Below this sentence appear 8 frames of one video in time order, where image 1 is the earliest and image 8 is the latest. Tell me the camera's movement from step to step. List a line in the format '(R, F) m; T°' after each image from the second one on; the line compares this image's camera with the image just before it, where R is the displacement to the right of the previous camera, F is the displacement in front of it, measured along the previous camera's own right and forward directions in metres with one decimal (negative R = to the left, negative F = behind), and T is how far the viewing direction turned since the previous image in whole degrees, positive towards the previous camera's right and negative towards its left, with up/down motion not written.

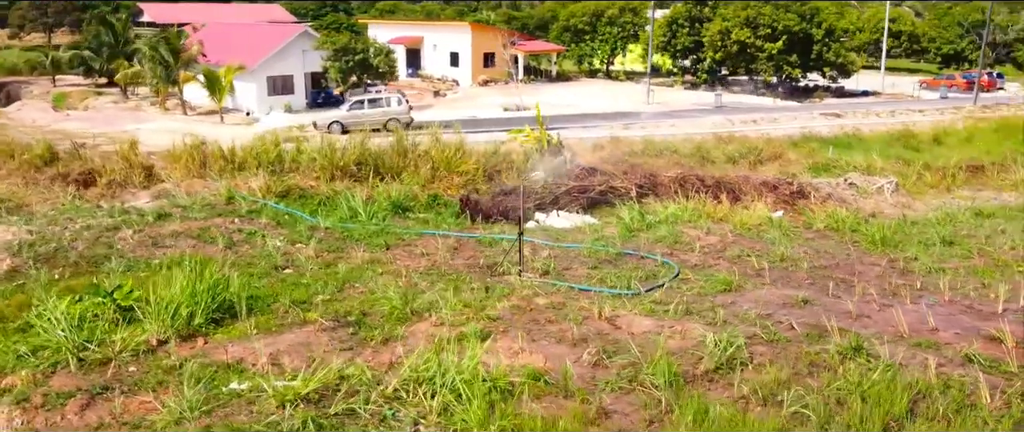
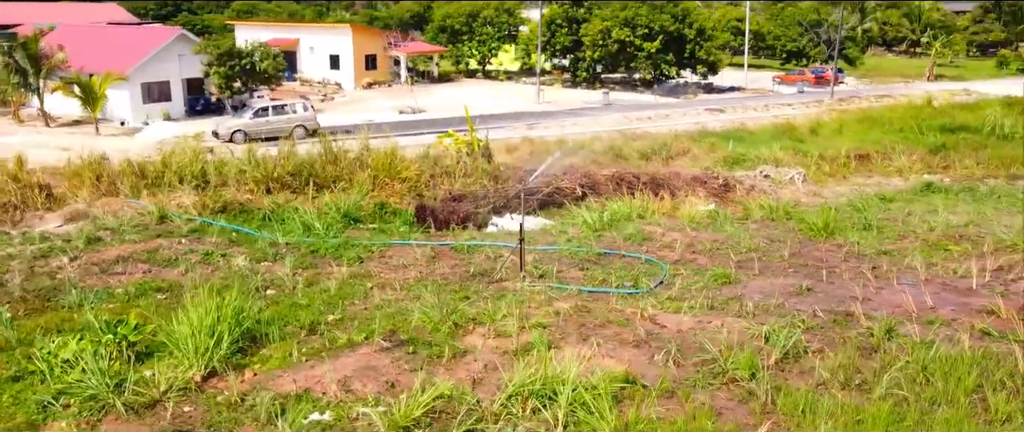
(-1.0, +0.1) m; +11°
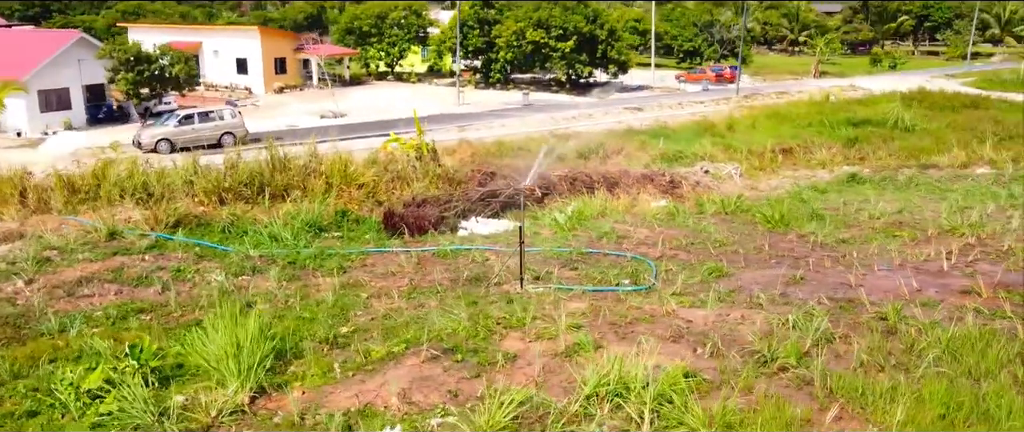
(-0.7, 0.0) m; +8°
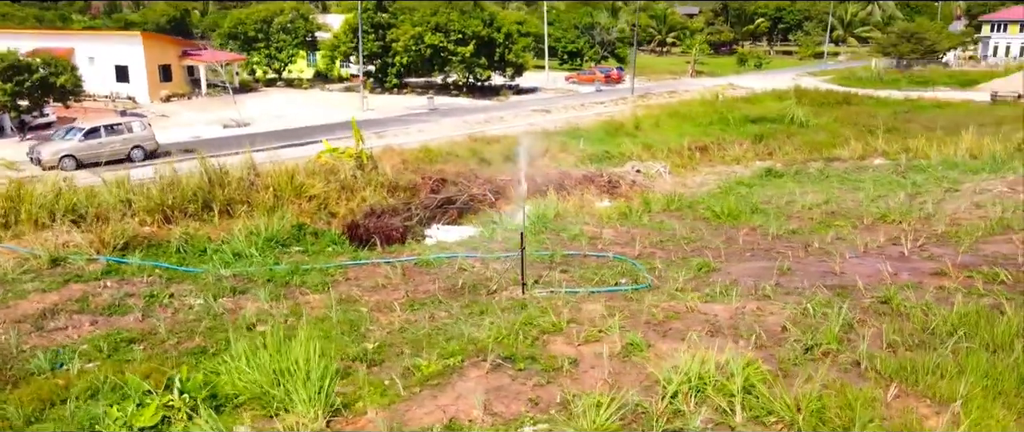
(-0.9, 0.0) m; +9°
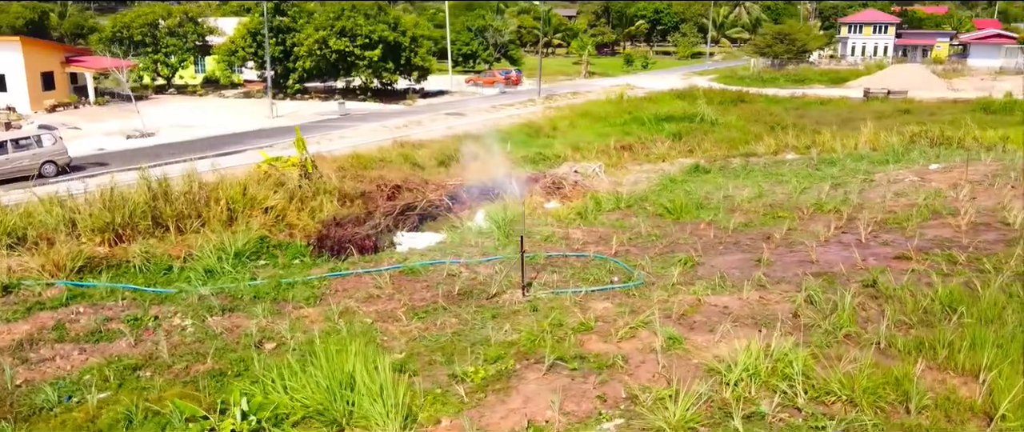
(-0.8, 0.0) m; +9°
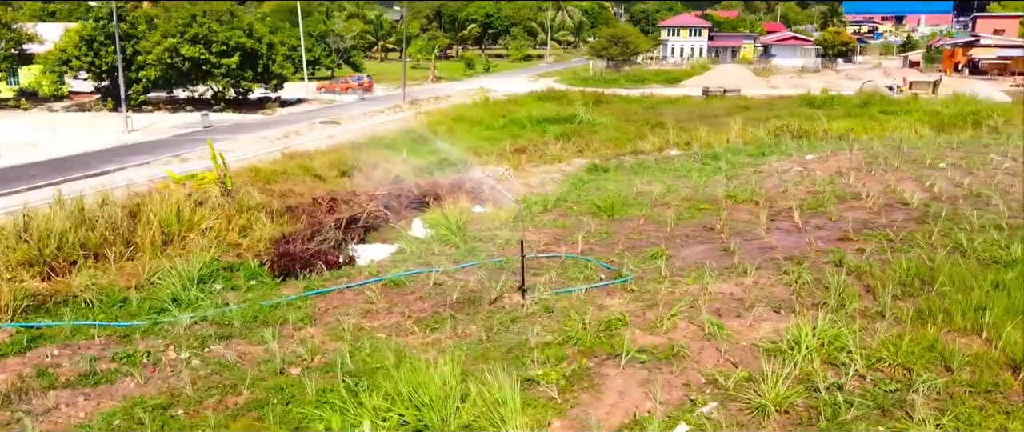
(-1.2, 0.0) m; +13°
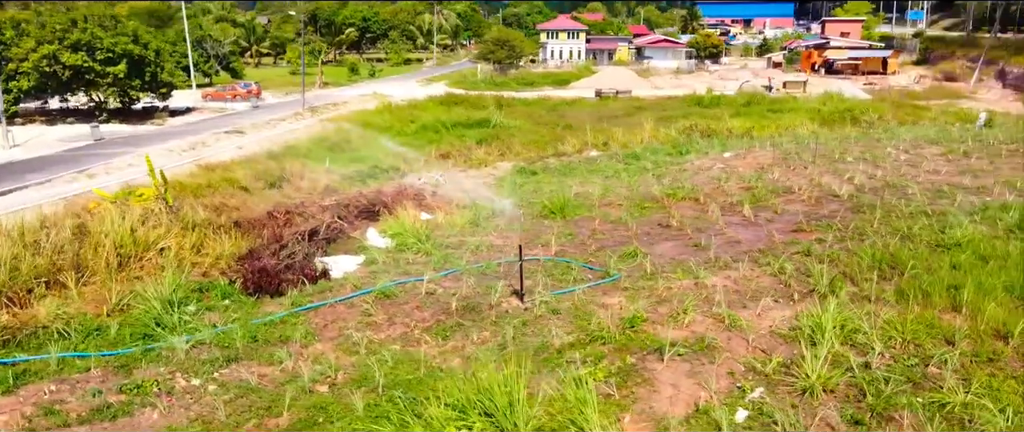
(-0.9, 0.0) m; +9°
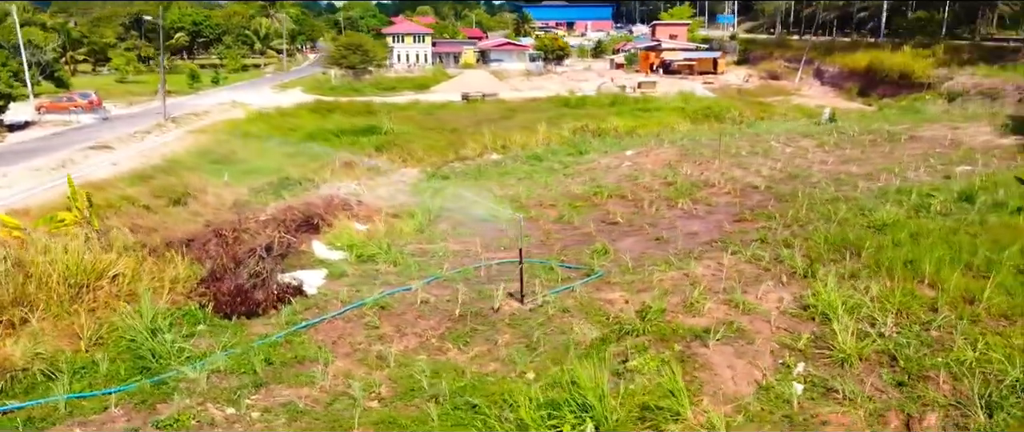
(-1.2, 0.0) m; +12°
